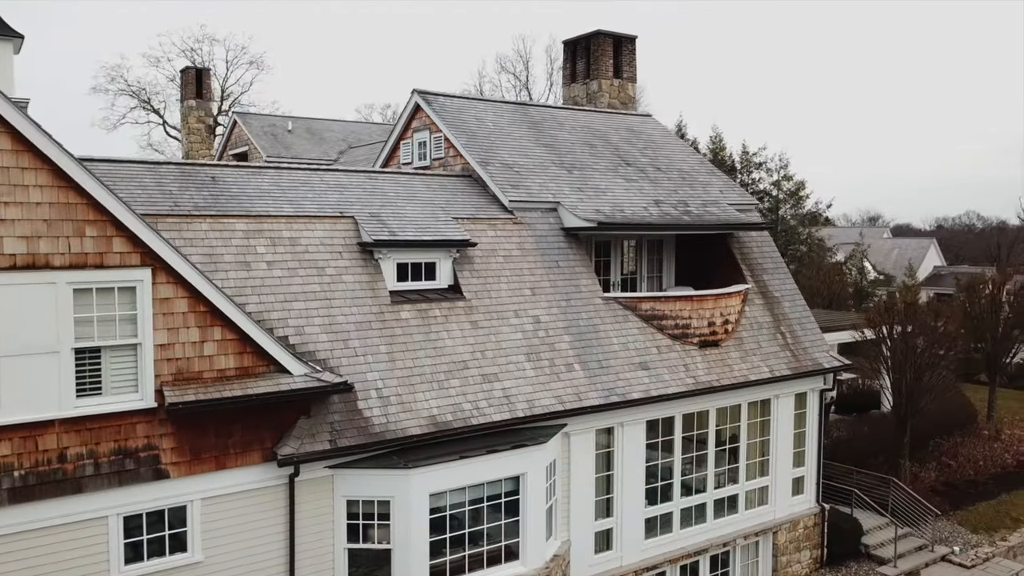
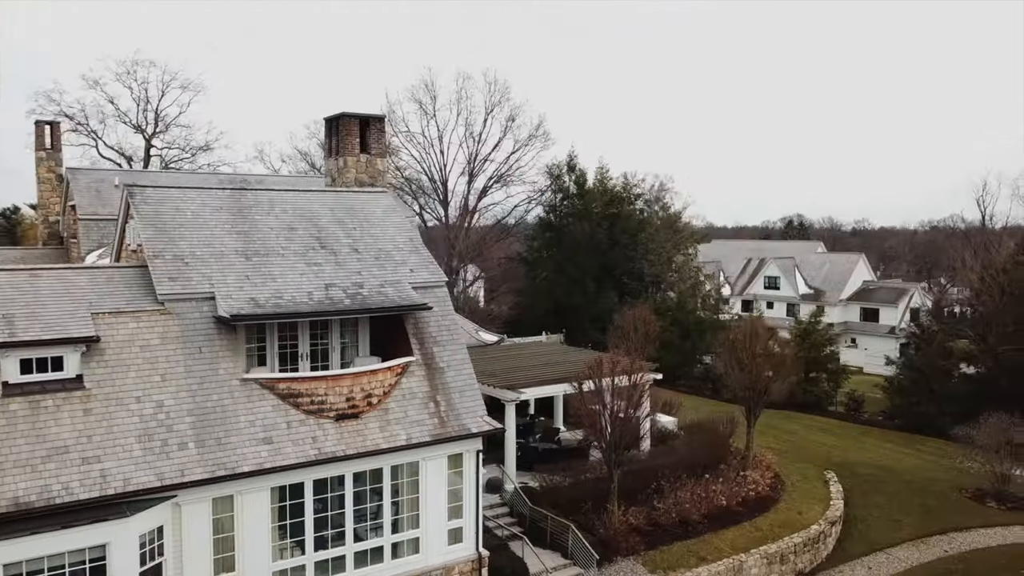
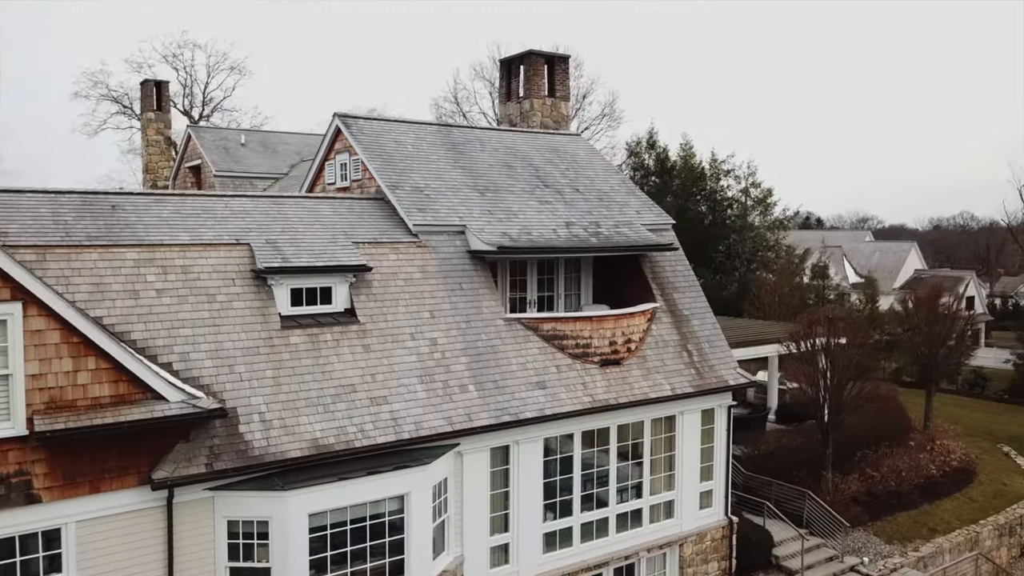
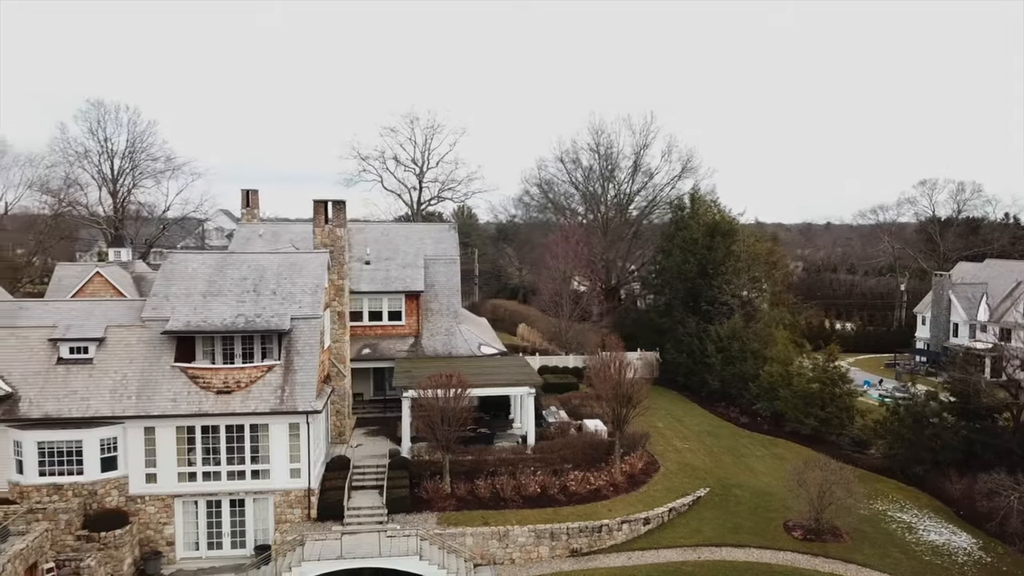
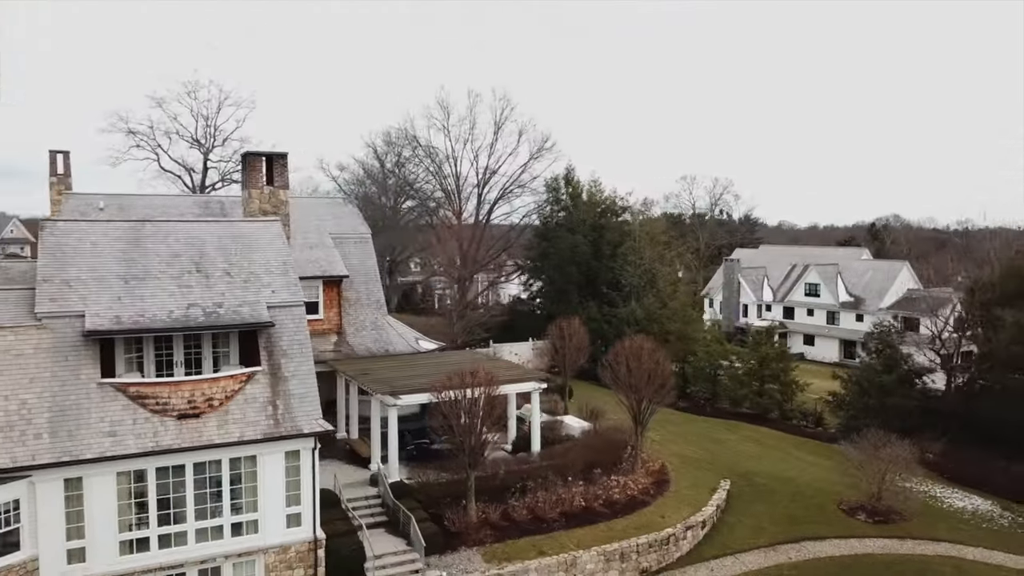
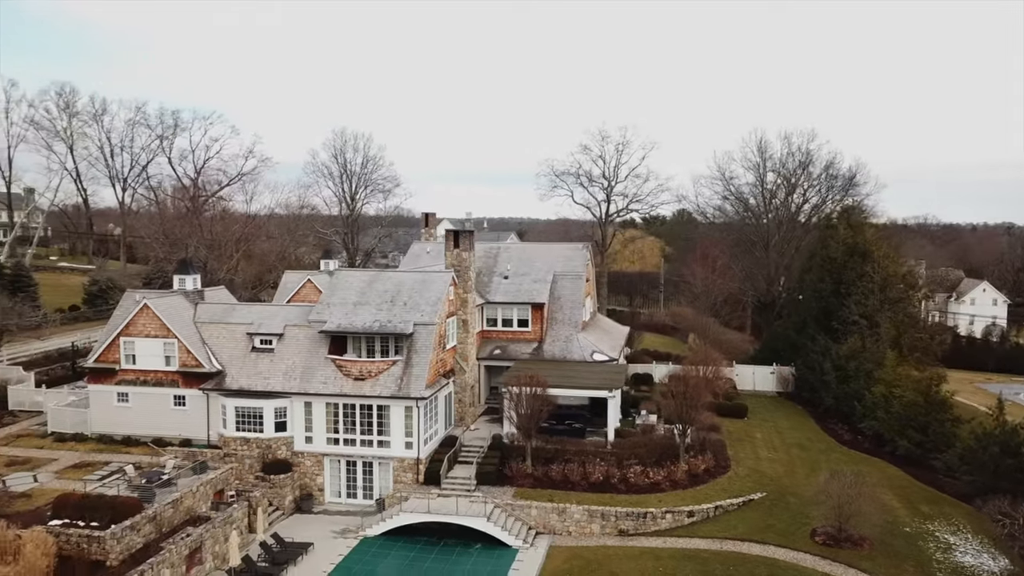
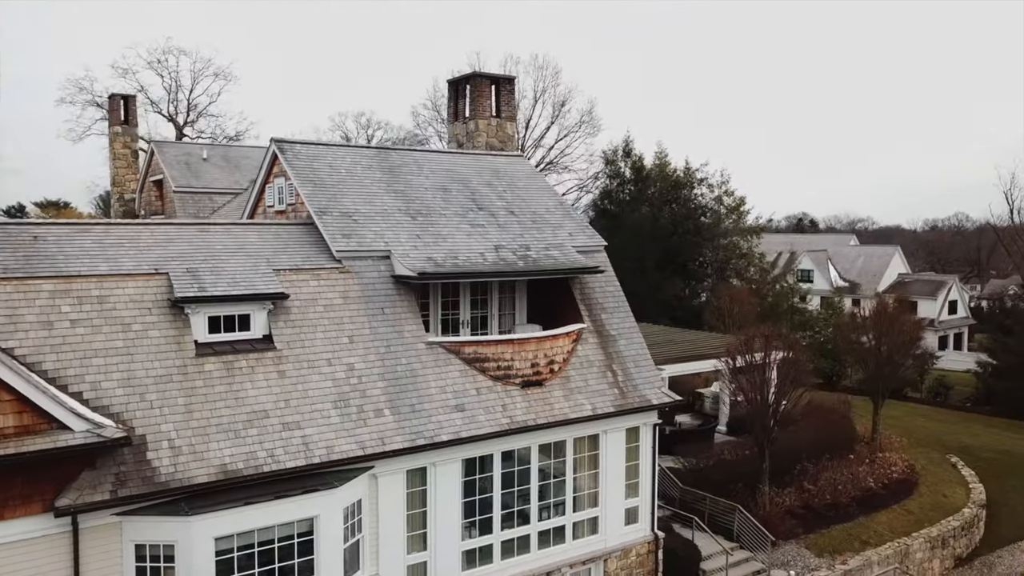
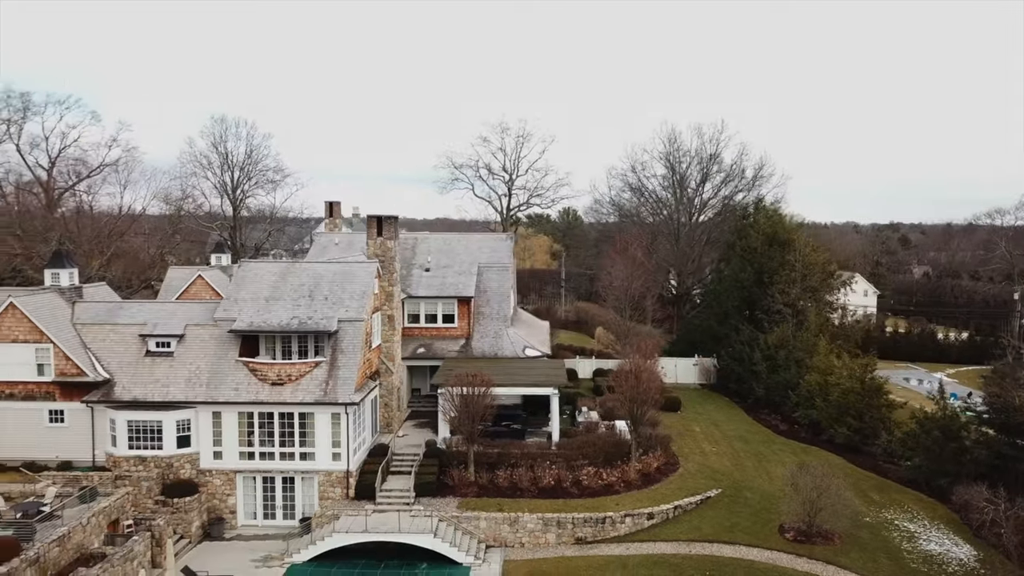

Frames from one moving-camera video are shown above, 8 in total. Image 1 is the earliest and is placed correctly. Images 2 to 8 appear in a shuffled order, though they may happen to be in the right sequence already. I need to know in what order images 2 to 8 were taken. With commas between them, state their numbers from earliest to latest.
3, 7, 2, 5, 4, 8, 6
